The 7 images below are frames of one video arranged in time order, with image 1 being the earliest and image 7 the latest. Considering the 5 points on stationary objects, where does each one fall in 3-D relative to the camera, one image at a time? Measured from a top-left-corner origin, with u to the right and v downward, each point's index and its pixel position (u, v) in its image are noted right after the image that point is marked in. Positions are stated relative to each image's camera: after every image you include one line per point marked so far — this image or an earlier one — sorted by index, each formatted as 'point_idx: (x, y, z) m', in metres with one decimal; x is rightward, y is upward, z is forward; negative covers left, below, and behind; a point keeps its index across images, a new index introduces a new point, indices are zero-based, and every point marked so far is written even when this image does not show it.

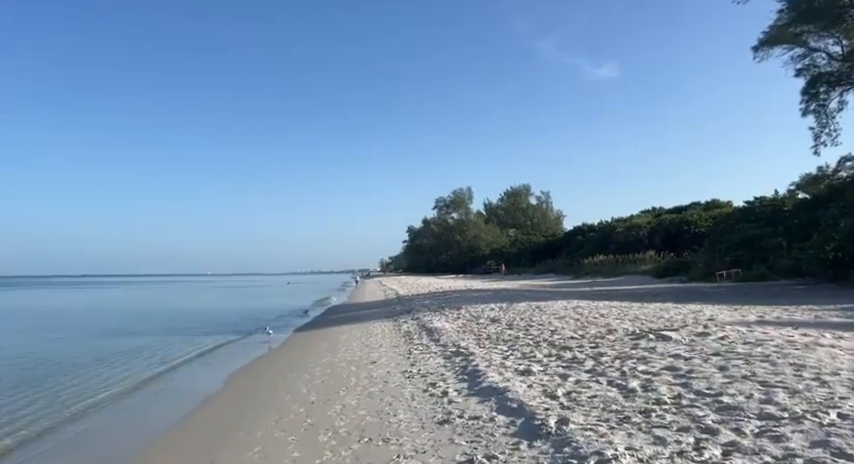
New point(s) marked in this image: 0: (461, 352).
0: (+0.7, -2.5, +11.5) m
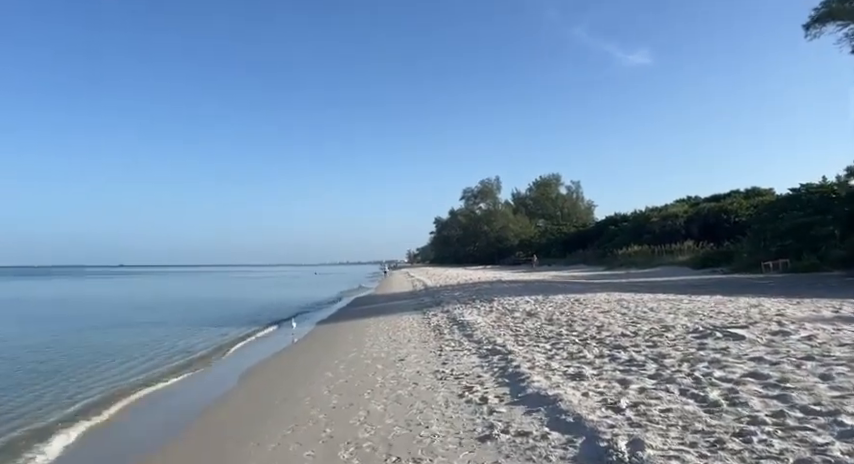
0: (+1.4, -2.3, +10.3) m
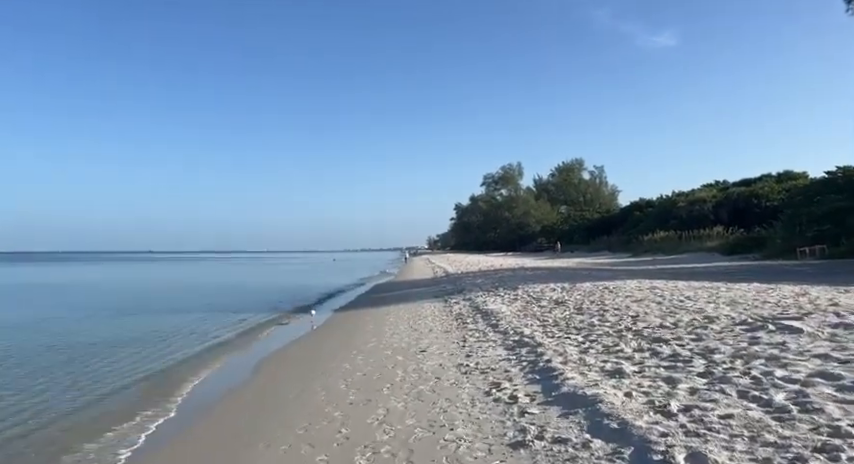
0: (+1.8, -2.0, +9.7) m
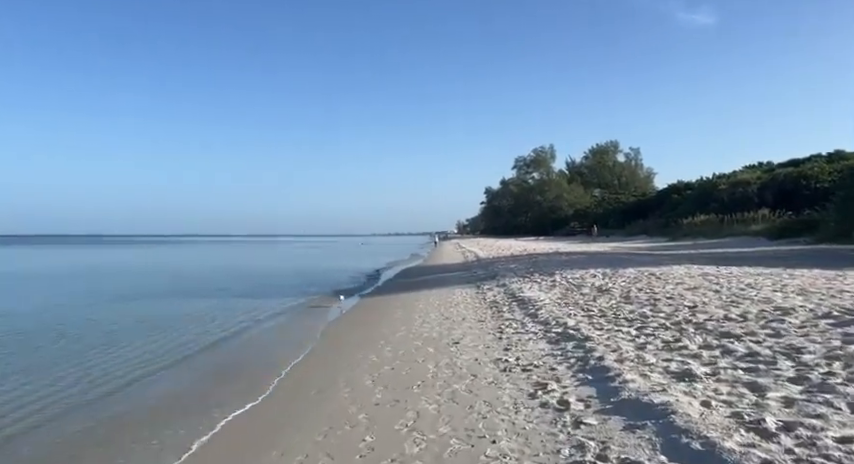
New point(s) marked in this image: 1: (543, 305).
0: (+2.3, -1.7, +8.7) m
1: (+2.6, -1.6, +12.3) m
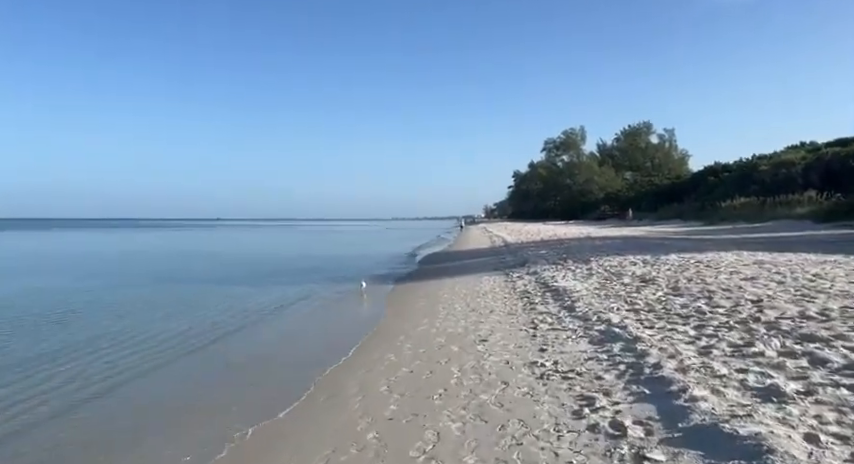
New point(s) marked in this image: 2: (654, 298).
0: (+2.7, -1.4, +7.6) m
1: (+3.1, -1.3, +11.2) m
2: (+4.2, -1.2, +10.1) m
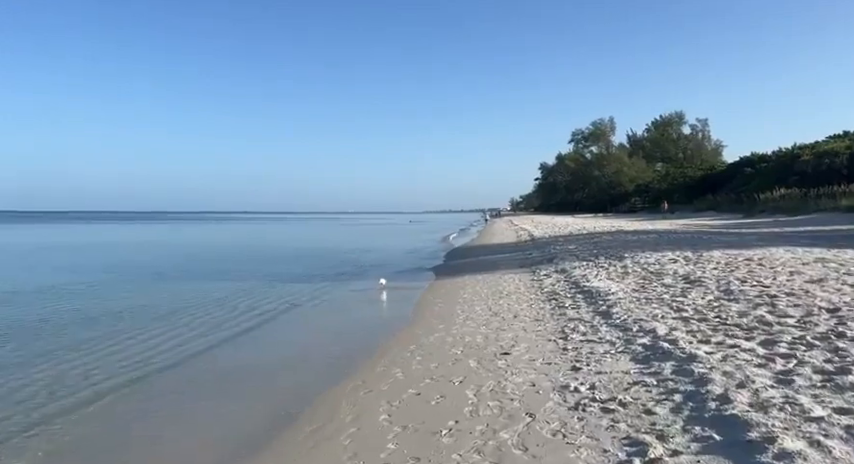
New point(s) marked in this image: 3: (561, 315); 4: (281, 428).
0: (+2.8, -1.4, +6.3) m
1: (+3.4, -1.2, +9.9) m
2: (+4.4, -1.1, +8.7) m
3: (+2.3, -1.4, +9.4) m
4: (-1.6, -2.2, +5.8) m
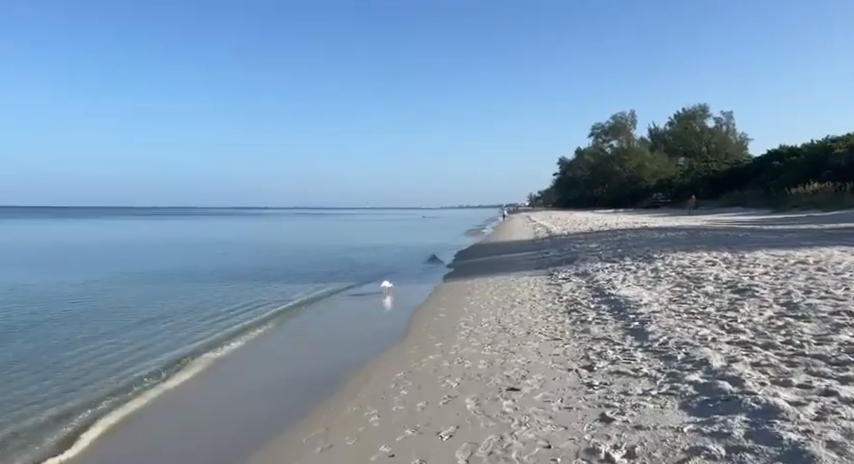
0: (+2.6, -1.4, +4.6) m
1: (+3.4, -1.2, +8.2) m
2: (+4.3, -1.1, +7.0) m
3: (+2.2, -1.4, +7.7) m
4: (-1.8, -2.2, +4.3) m
